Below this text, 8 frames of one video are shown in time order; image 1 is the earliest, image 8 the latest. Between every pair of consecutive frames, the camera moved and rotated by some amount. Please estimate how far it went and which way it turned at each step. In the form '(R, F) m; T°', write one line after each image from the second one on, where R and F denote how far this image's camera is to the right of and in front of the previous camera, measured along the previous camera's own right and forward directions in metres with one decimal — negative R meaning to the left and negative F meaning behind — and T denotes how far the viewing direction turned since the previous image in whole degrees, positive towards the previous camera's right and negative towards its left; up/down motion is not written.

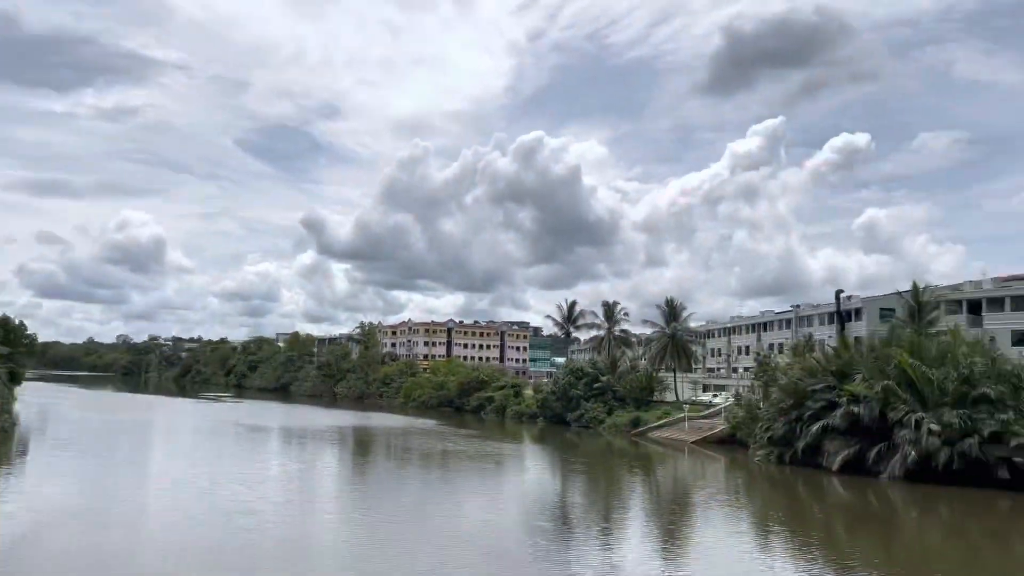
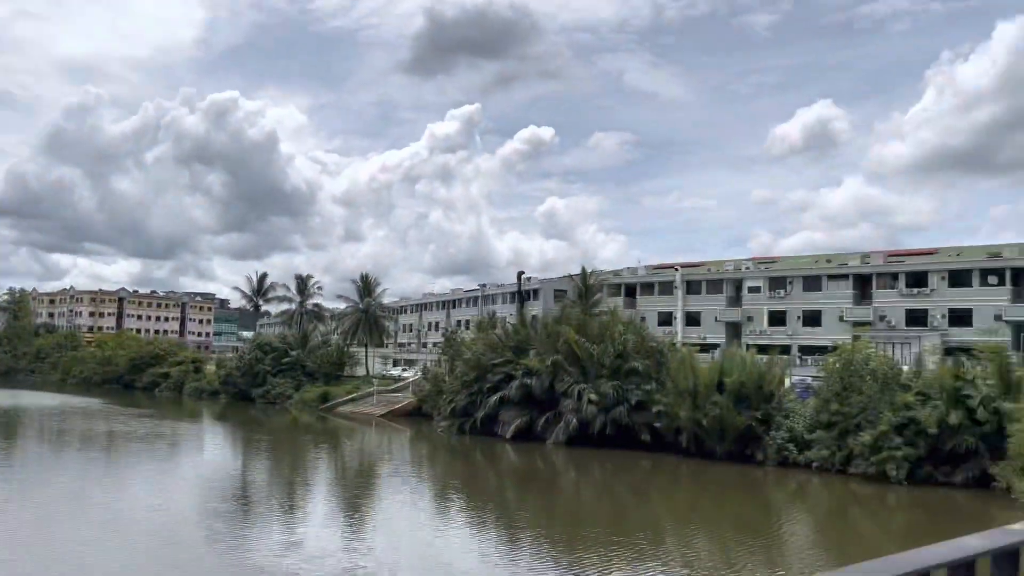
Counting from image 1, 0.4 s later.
(+0.6, +0.9) m; +21°
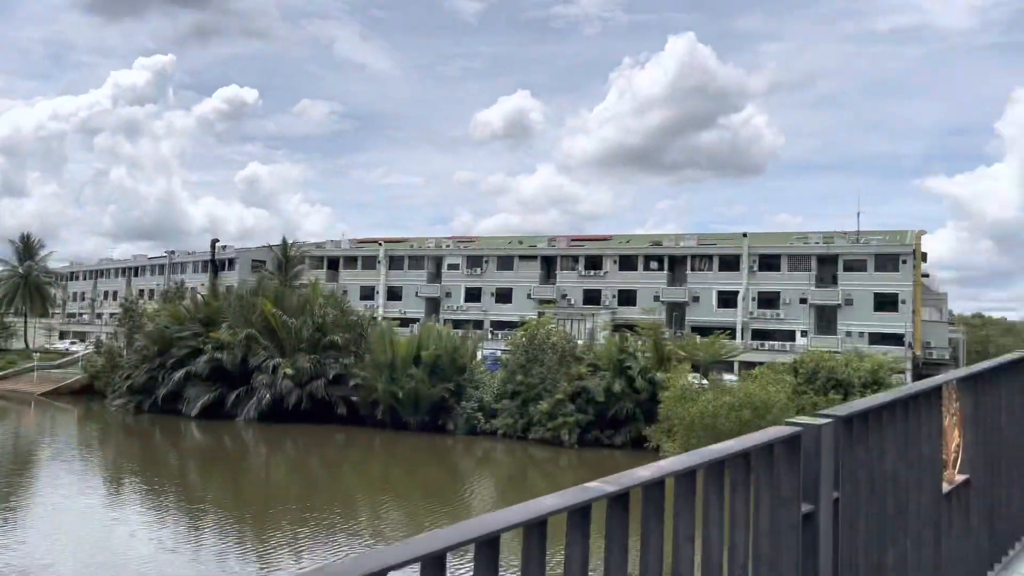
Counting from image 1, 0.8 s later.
(+0.1, -0.1) m; +20°
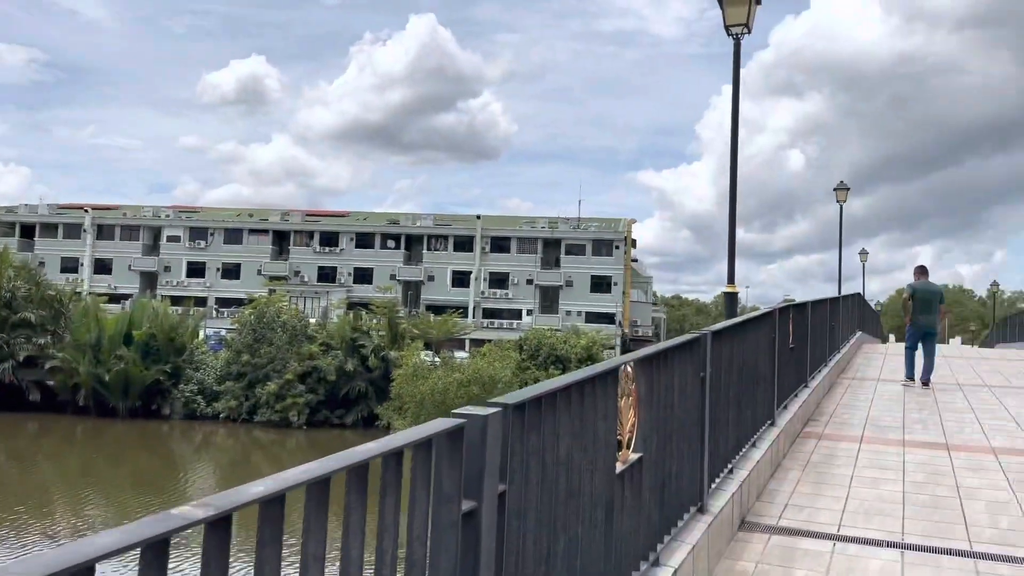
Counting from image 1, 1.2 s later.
(+0.2, +0.2) m; +18°
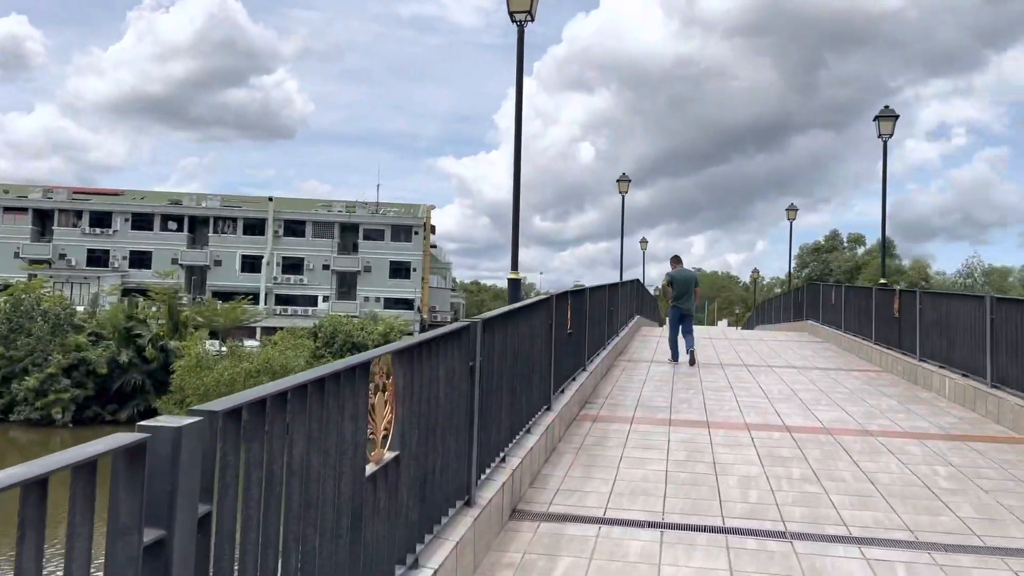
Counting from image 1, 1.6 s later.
(+0.2, +0.2) m; +14°
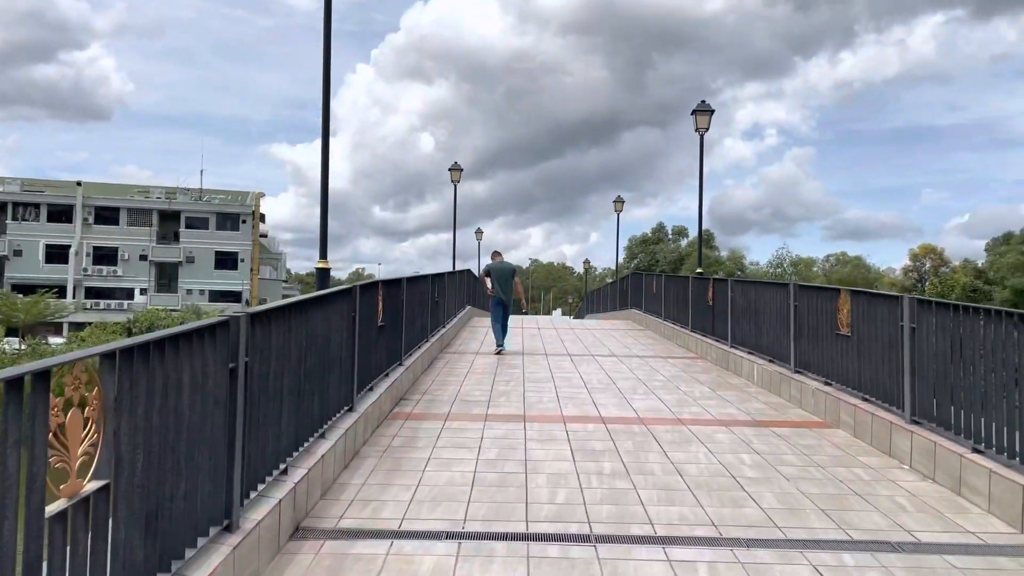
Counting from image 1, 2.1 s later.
(+0.3, +0.4) m; +11°
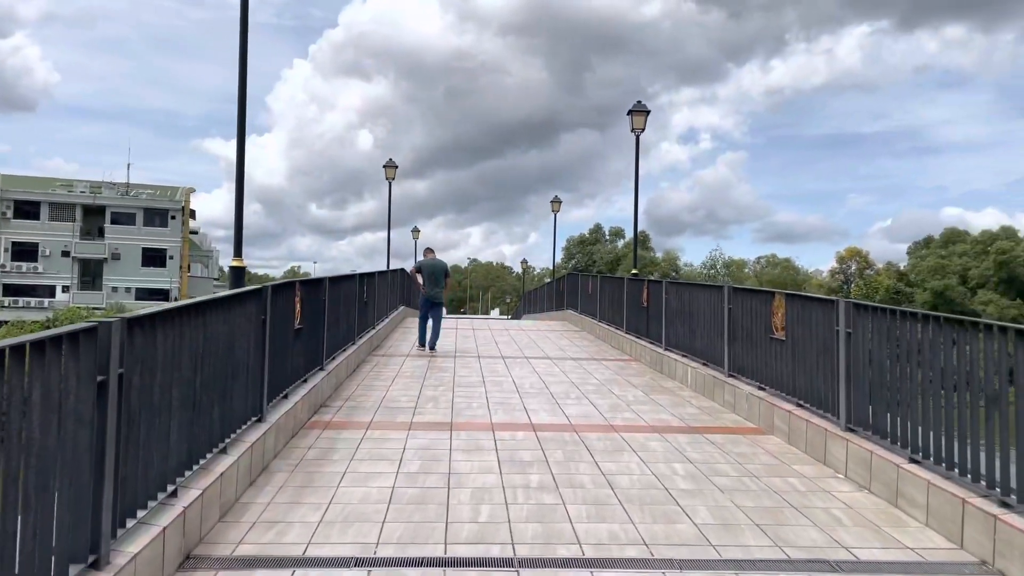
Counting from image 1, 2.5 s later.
(+0.1, +0.3) m; +4°
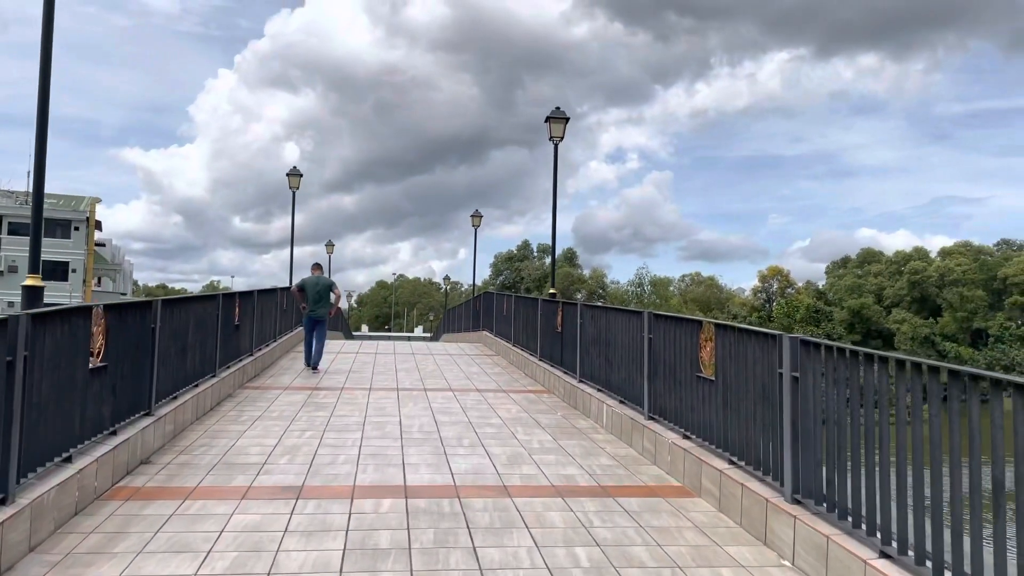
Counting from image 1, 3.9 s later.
(+0.4, +1.3) m; +5°
